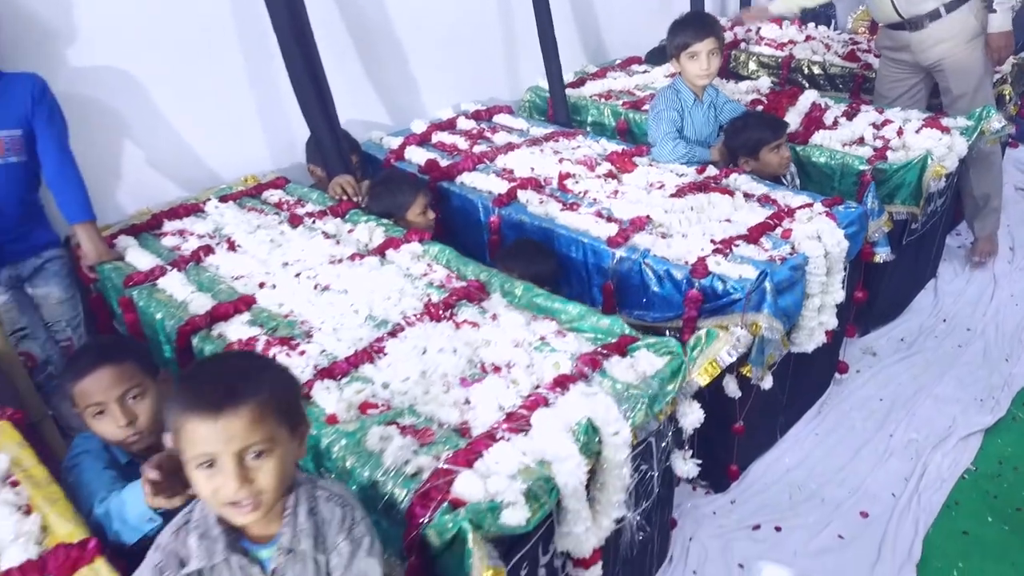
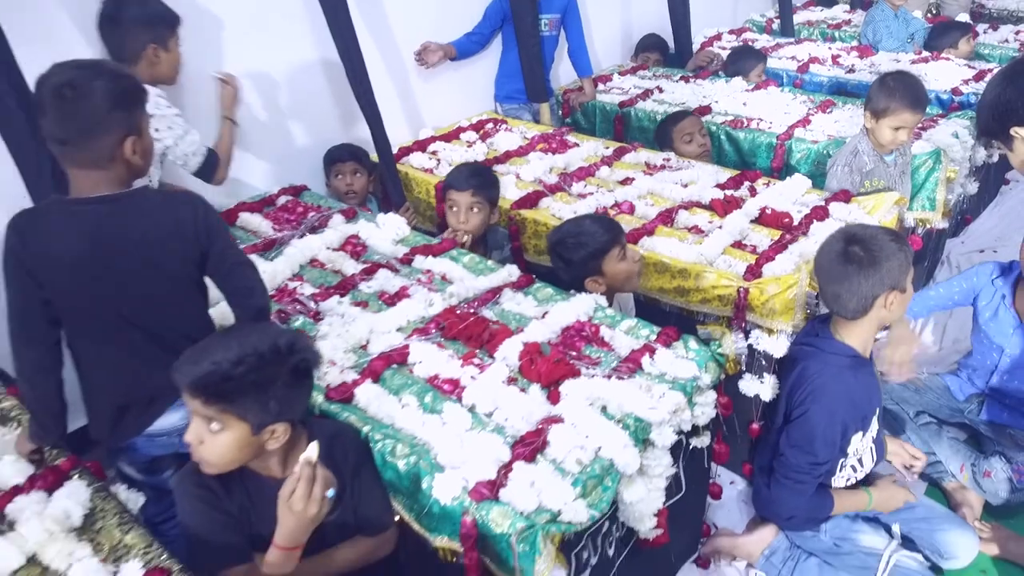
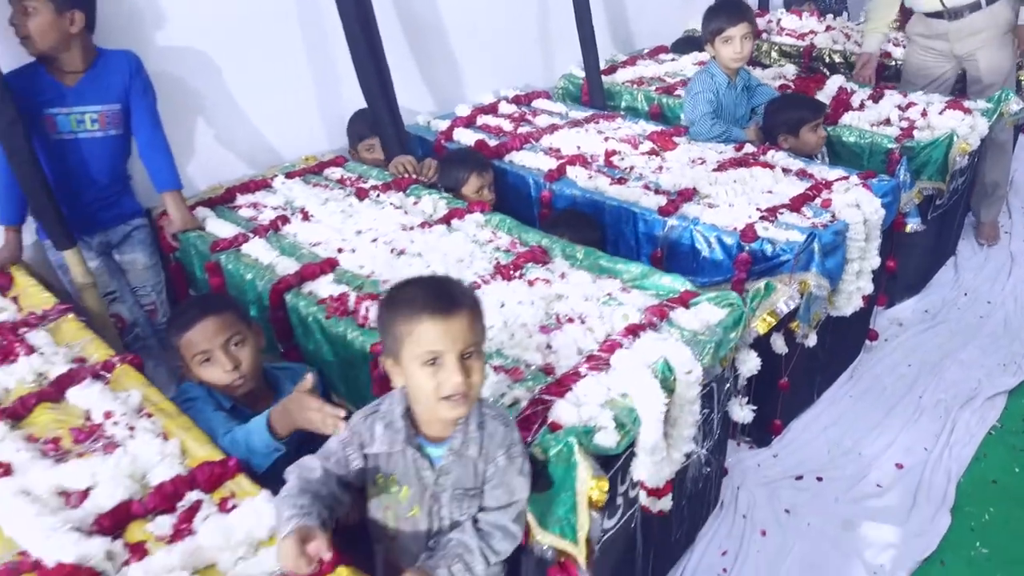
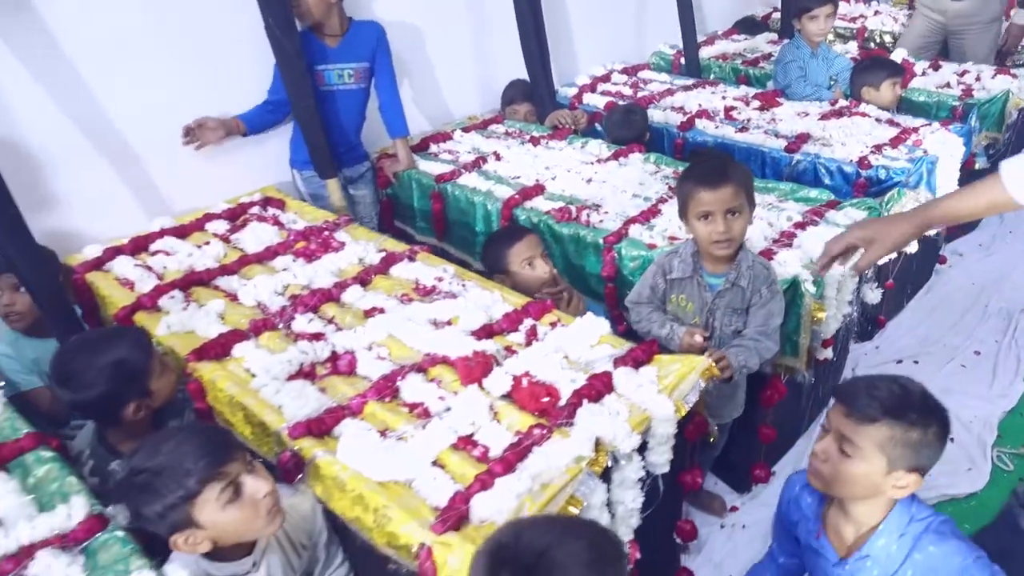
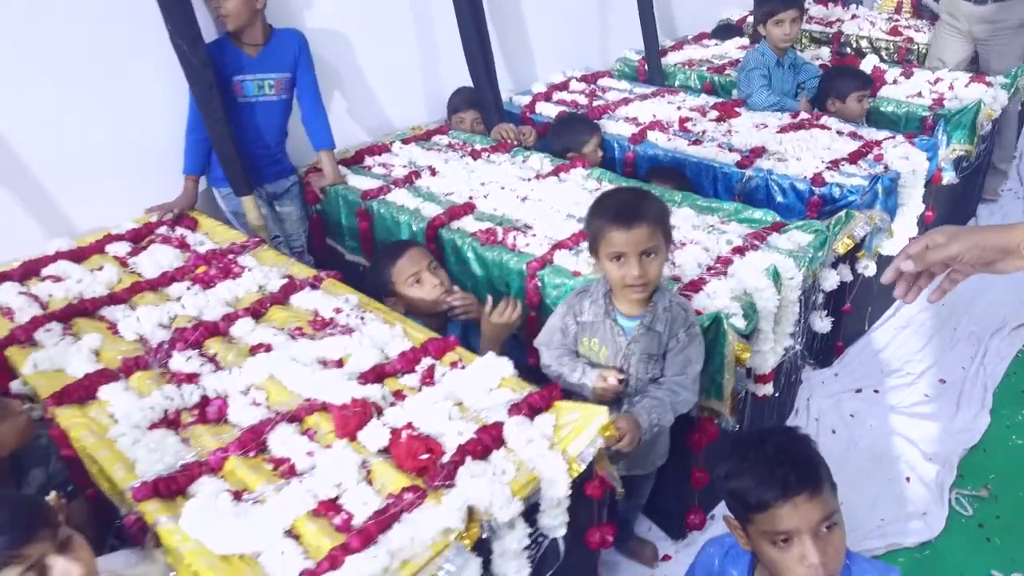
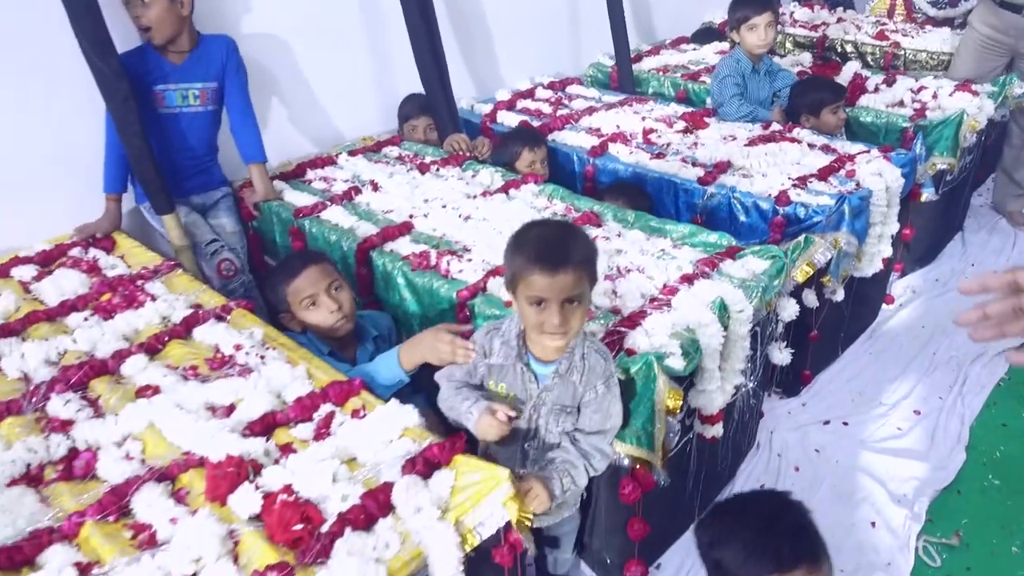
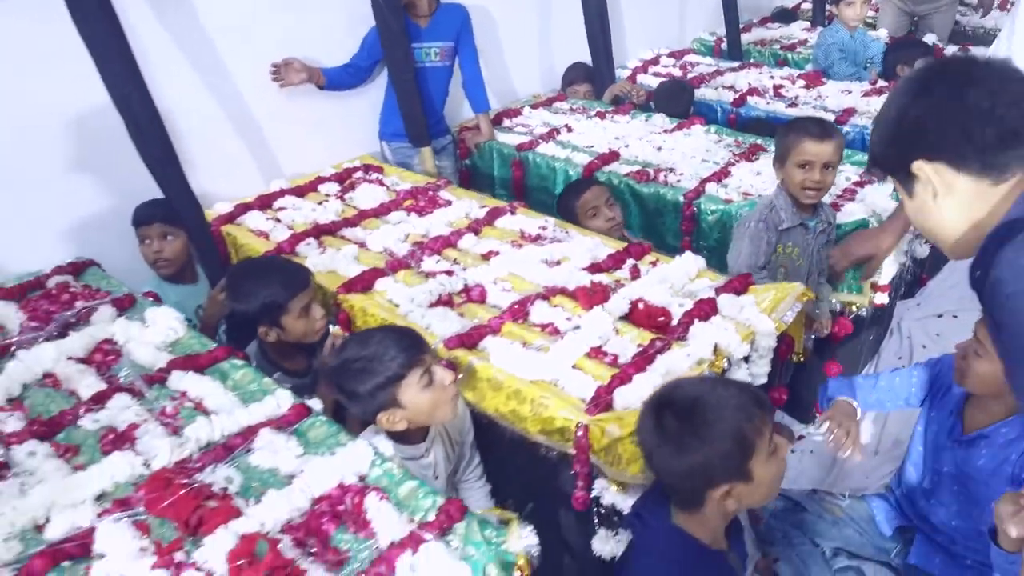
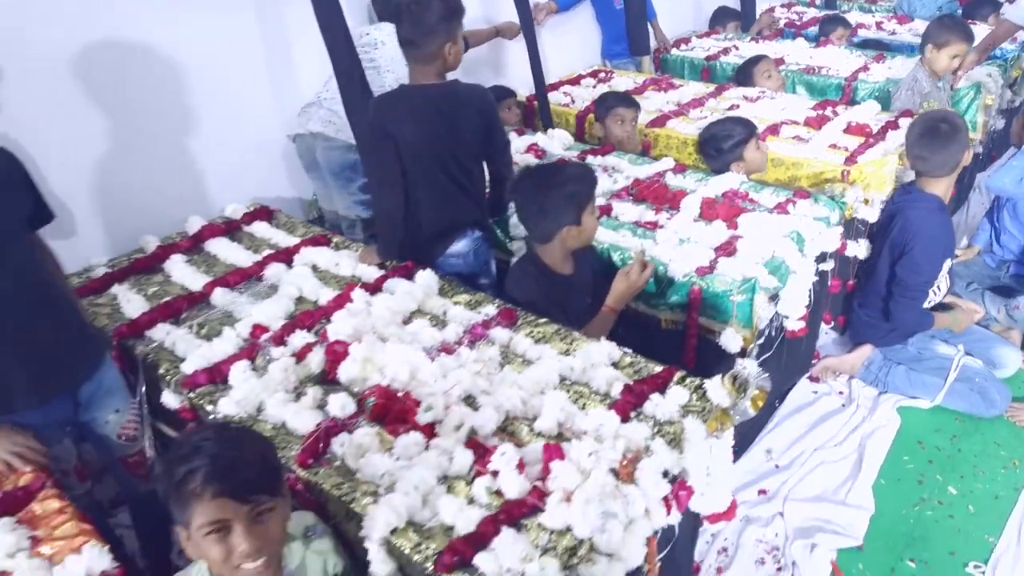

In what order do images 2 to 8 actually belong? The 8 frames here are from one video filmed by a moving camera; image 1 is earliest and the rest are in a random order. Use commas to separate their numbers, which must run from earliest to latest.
3, 6, 5, 4, 7, 2, 8
